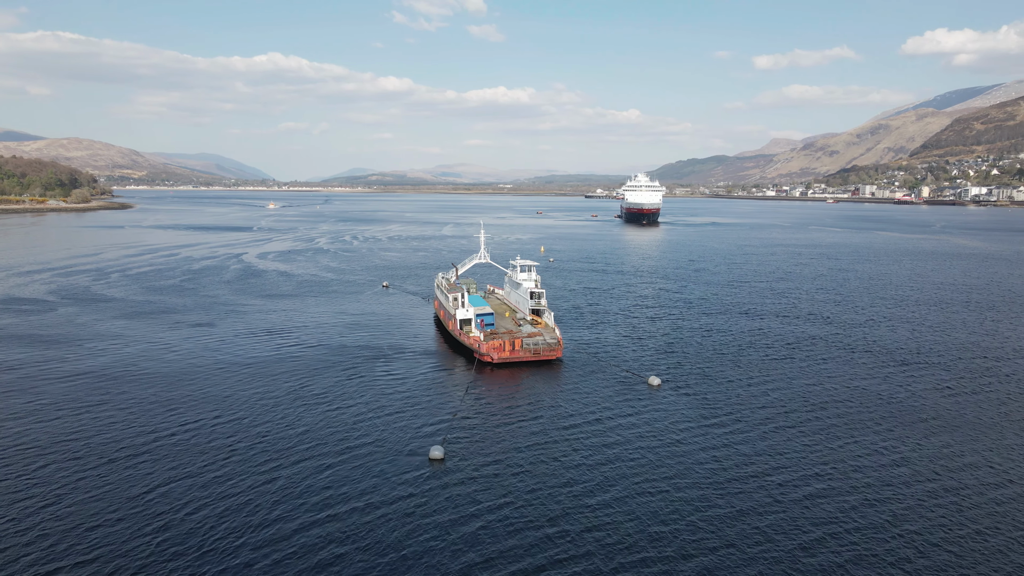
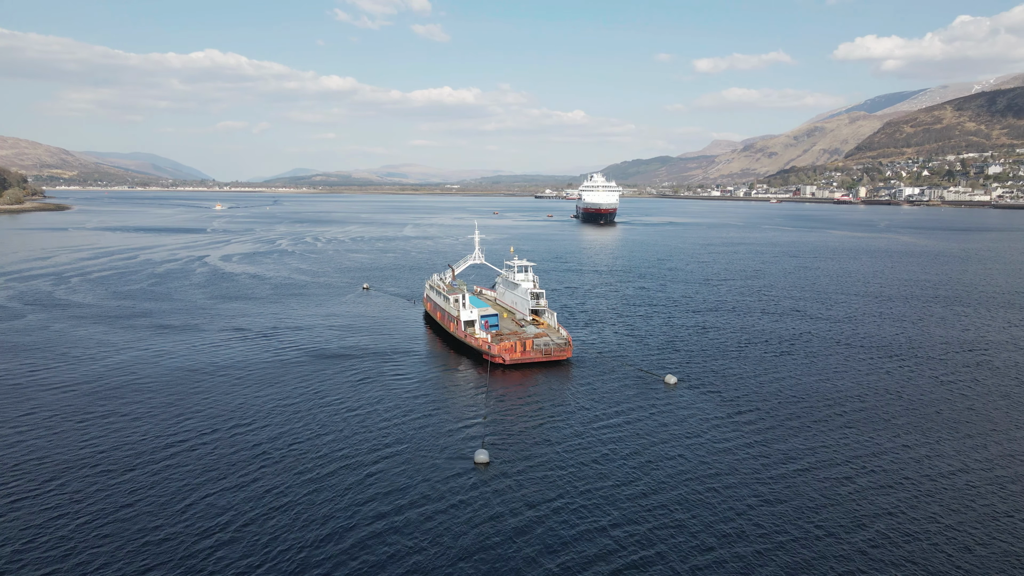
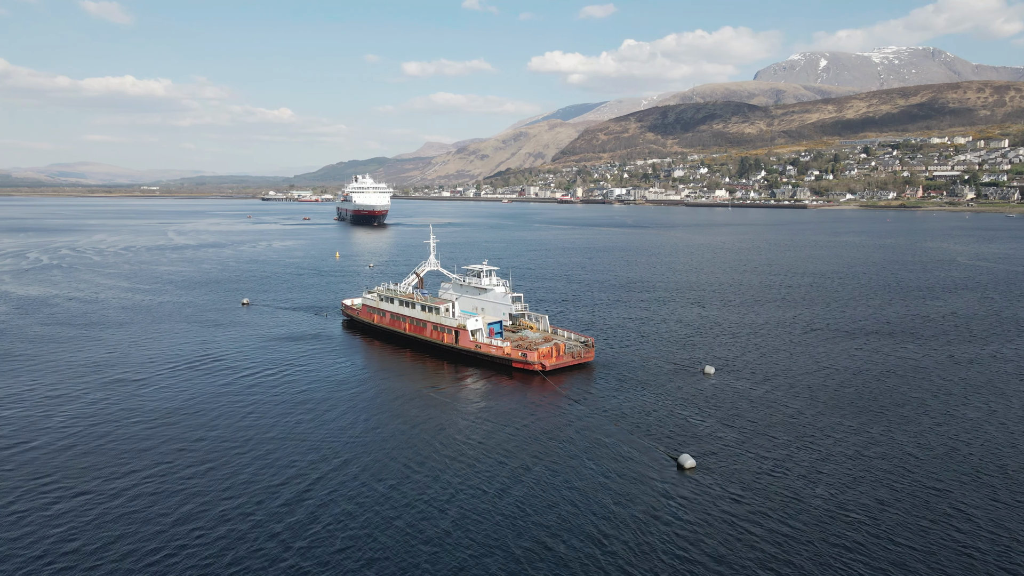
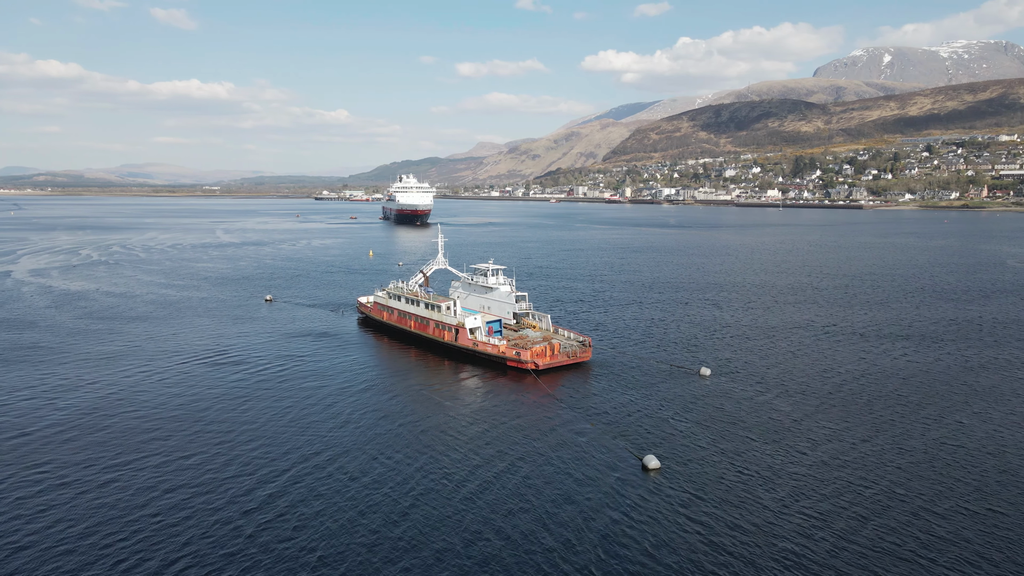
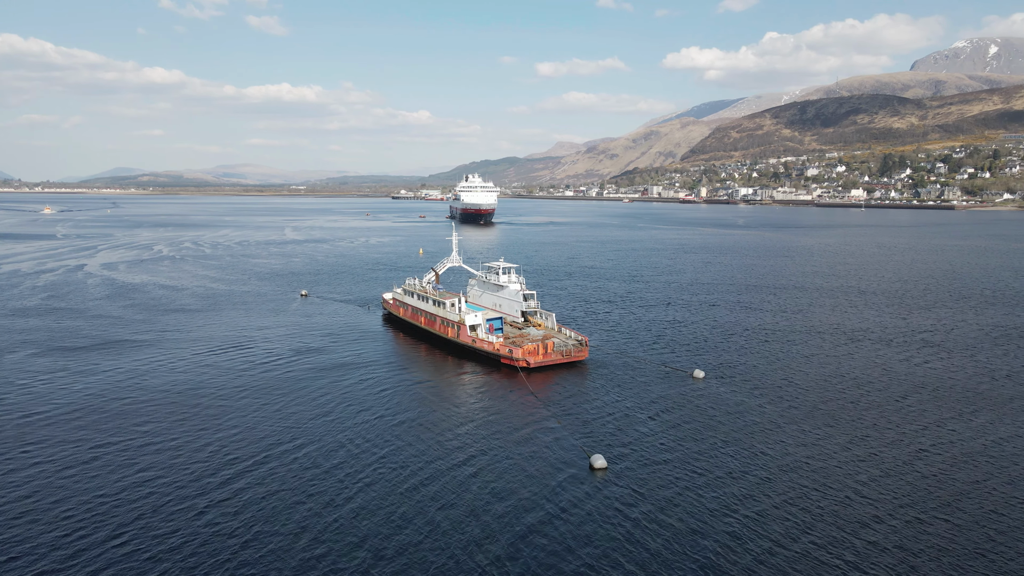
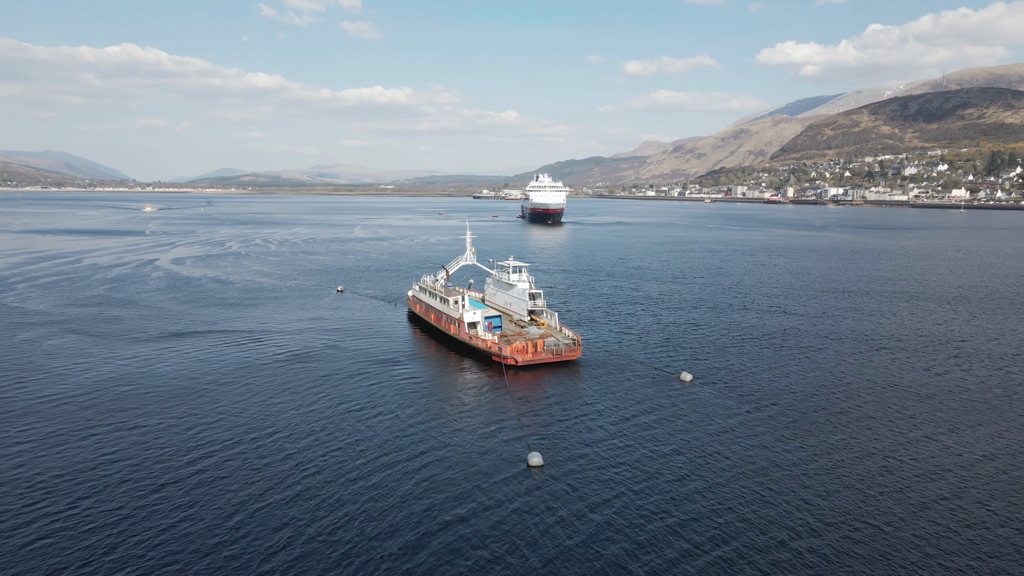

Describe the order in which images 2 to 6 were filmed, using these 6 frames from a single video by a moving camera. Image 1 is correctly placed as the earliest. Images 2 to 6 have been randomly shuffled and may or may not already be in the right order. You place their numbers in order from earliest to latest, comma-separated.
2, 6, 5, 4, 3
